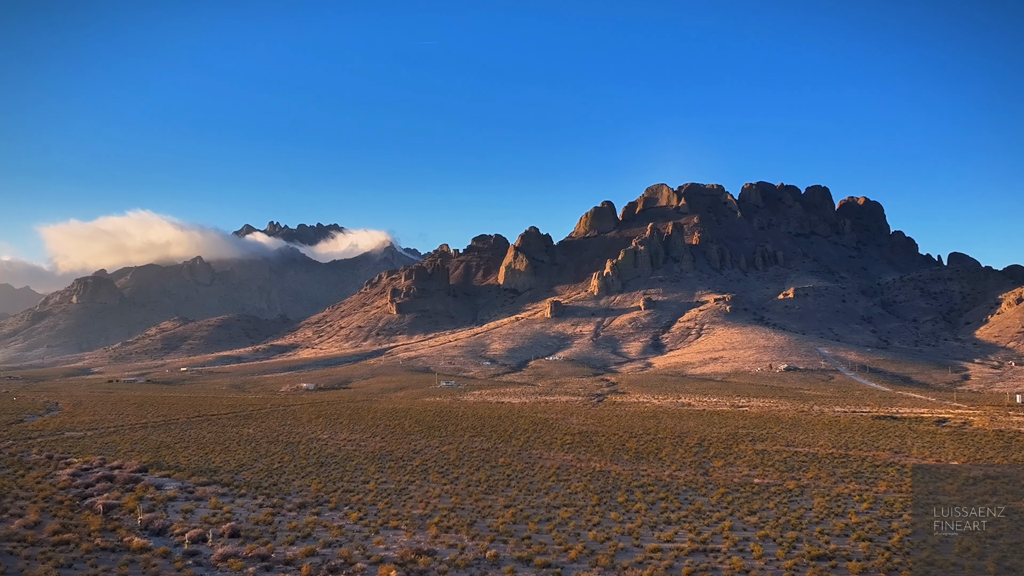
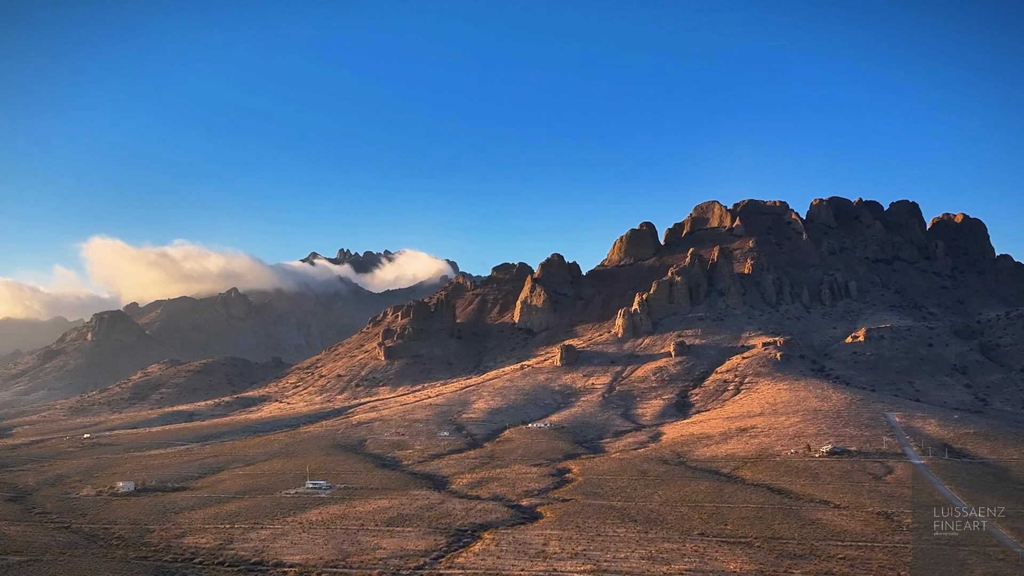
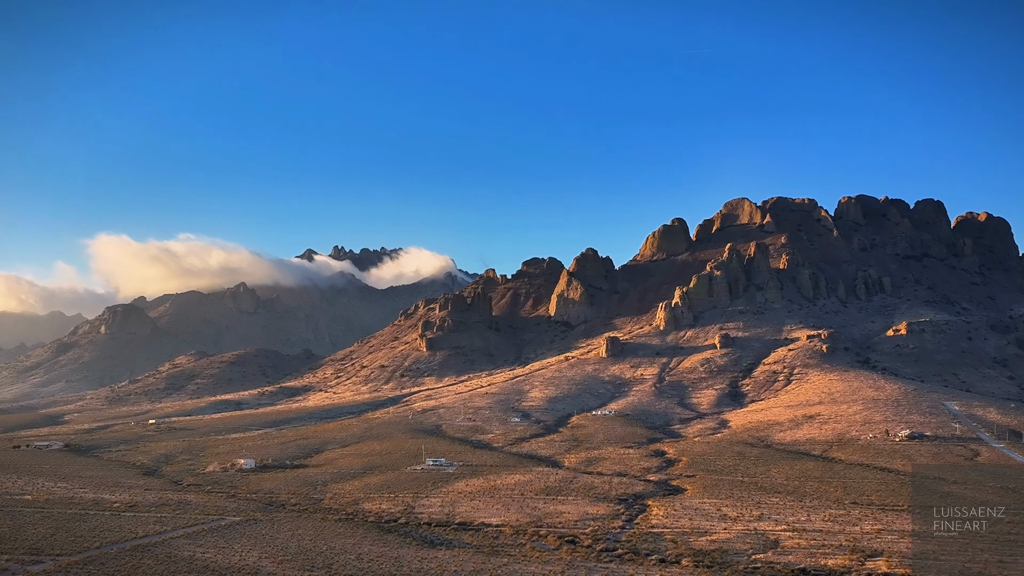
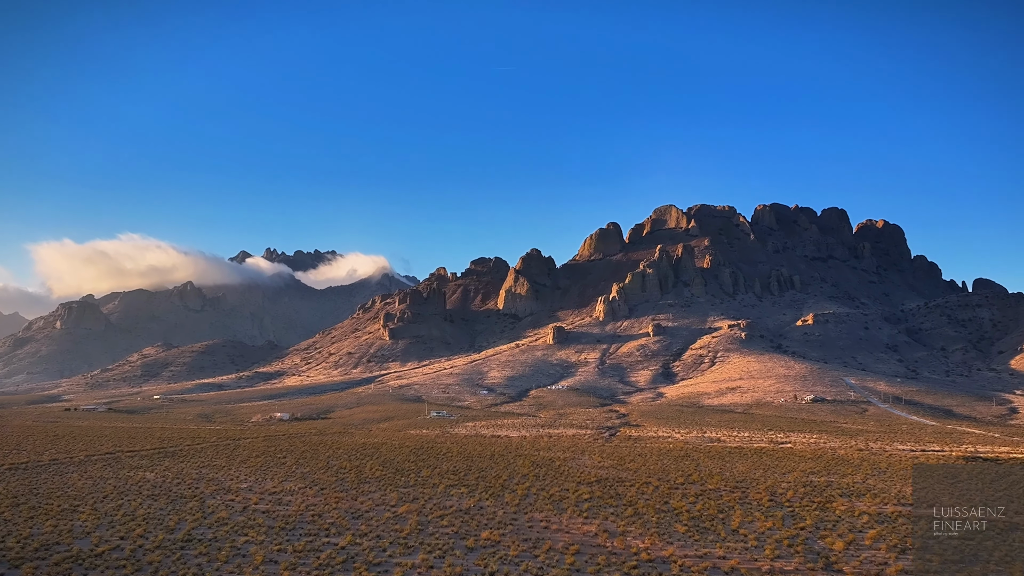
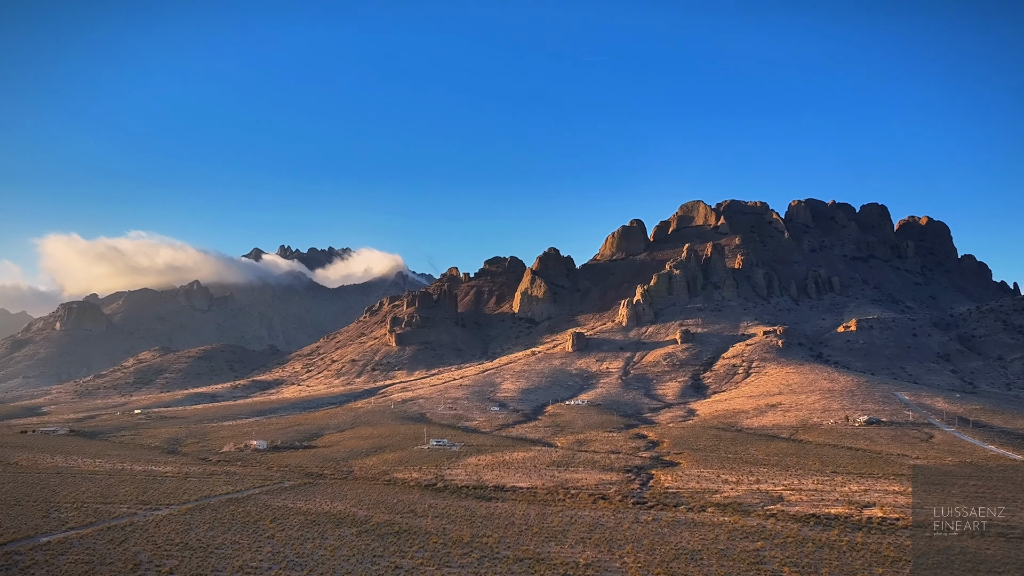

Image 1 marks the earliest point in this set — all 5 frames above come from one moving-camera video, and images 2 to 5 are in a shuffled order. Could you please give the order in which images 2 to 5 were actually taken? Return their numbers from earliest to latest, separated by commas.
4, 5, 3, 2
